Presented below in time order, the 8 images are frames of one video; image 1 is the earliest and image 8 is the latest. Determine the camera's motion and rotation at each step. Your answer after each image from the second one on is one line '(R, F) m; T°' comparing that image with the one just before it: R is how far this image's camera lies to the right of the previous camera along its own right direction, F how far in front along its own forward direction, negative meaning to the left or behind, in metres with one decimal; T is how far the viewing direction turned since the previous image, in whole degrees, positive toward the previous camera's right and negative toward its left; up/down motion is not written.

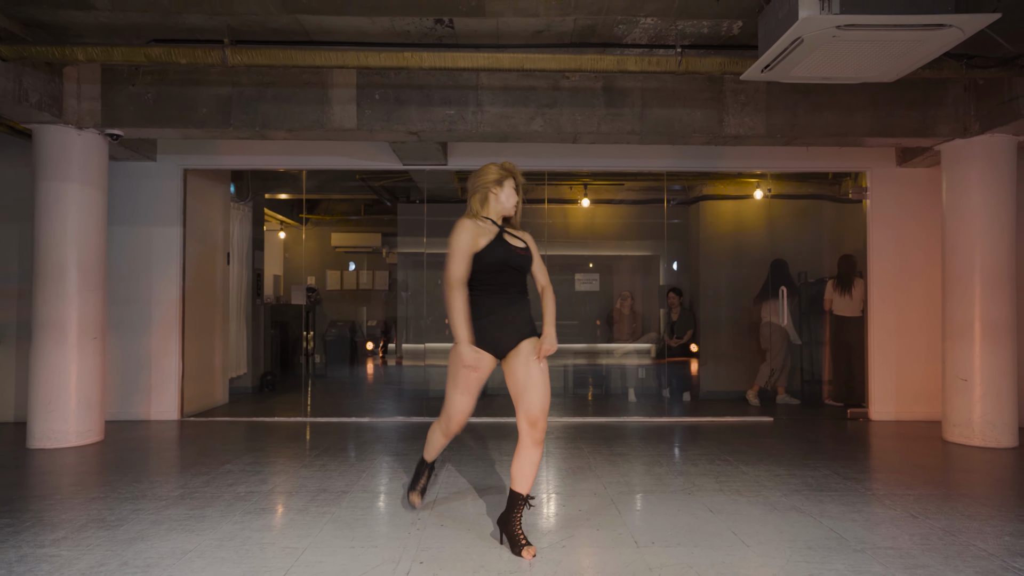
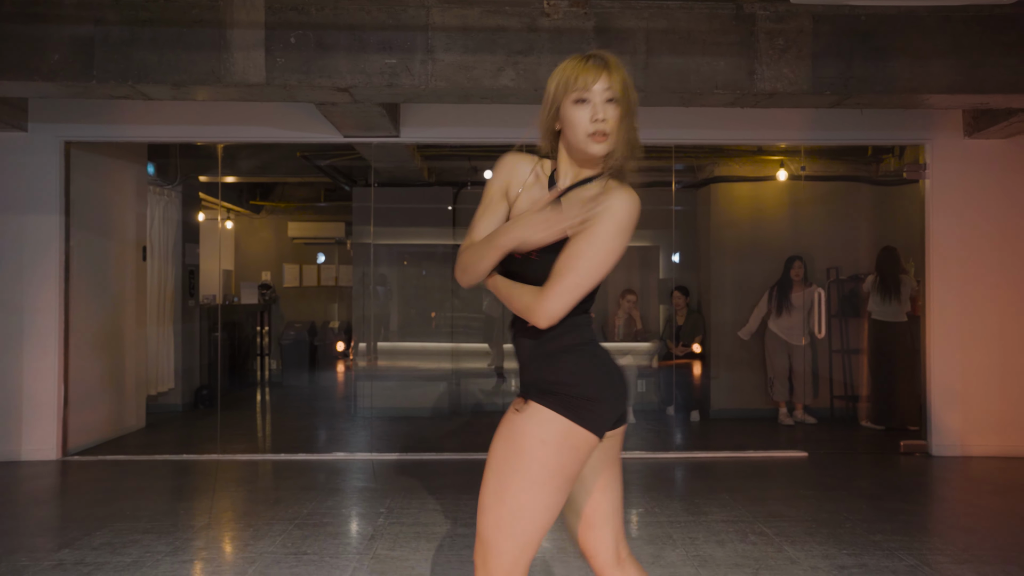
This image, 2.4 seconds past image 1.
(+0.2, +1.5) m; 0°
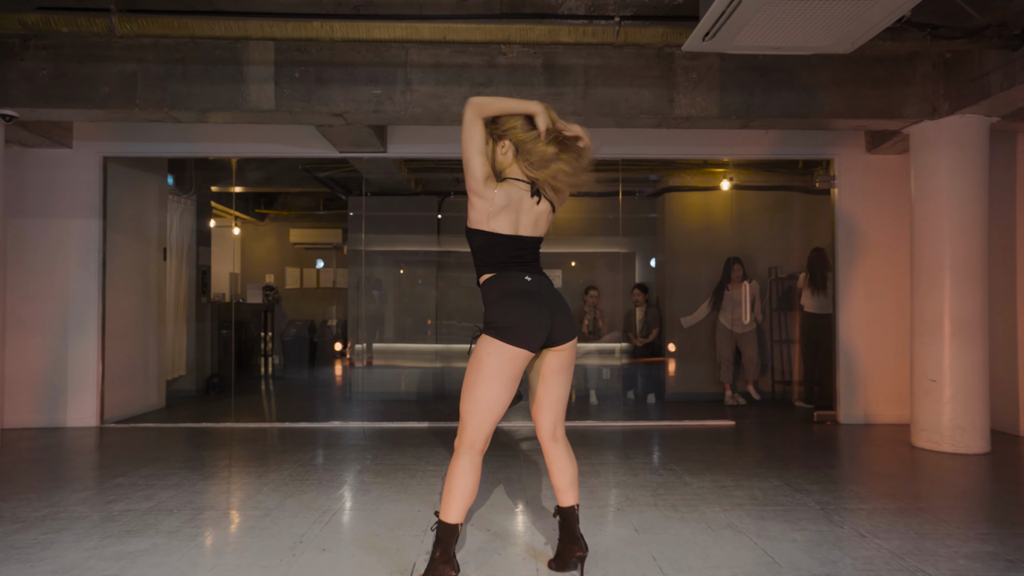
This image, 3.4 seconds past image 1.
(+0.3, -1.0) m; 0°
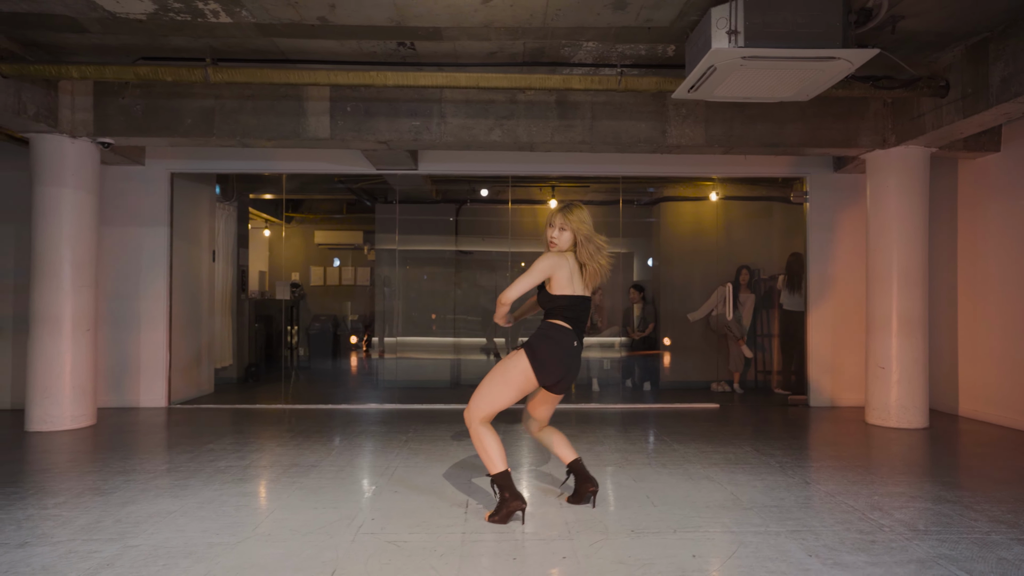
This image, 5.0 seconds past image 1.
(-0.2, -1.0) m; 0°
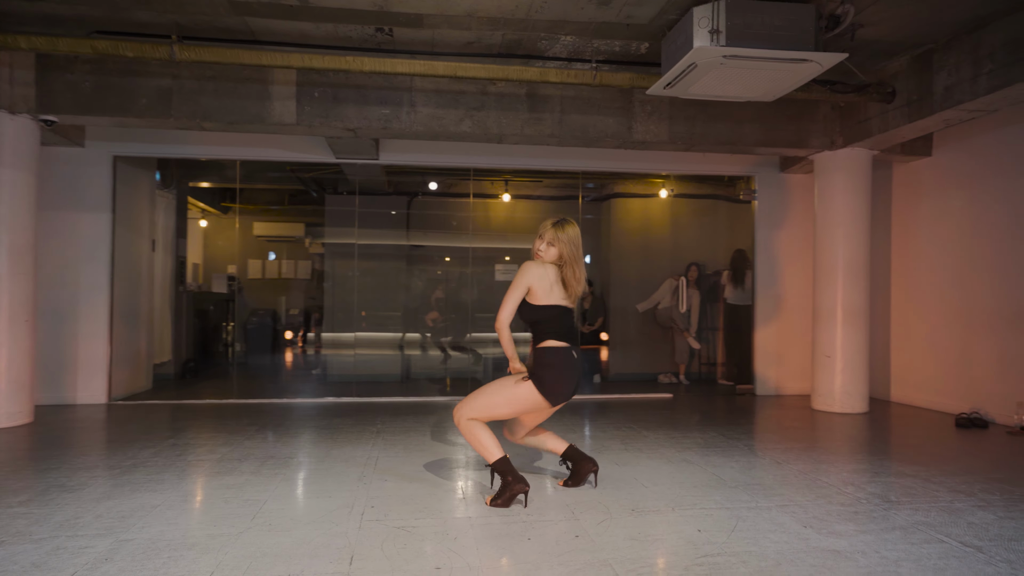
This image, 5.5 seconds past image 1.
(-0.4, 0.0) m; +6°
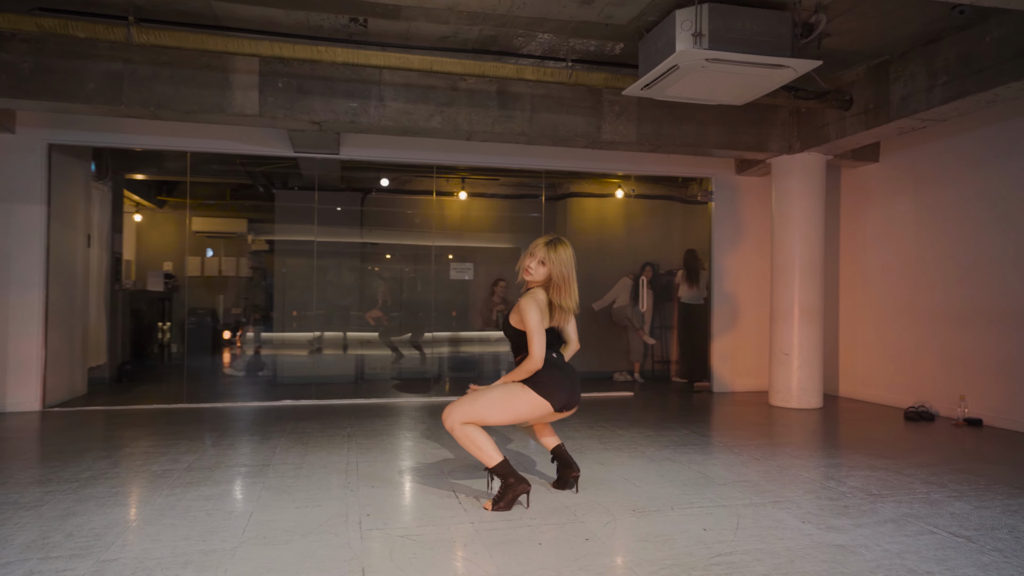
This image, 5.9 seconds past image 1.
(-0.4, +0.1) m; +6°
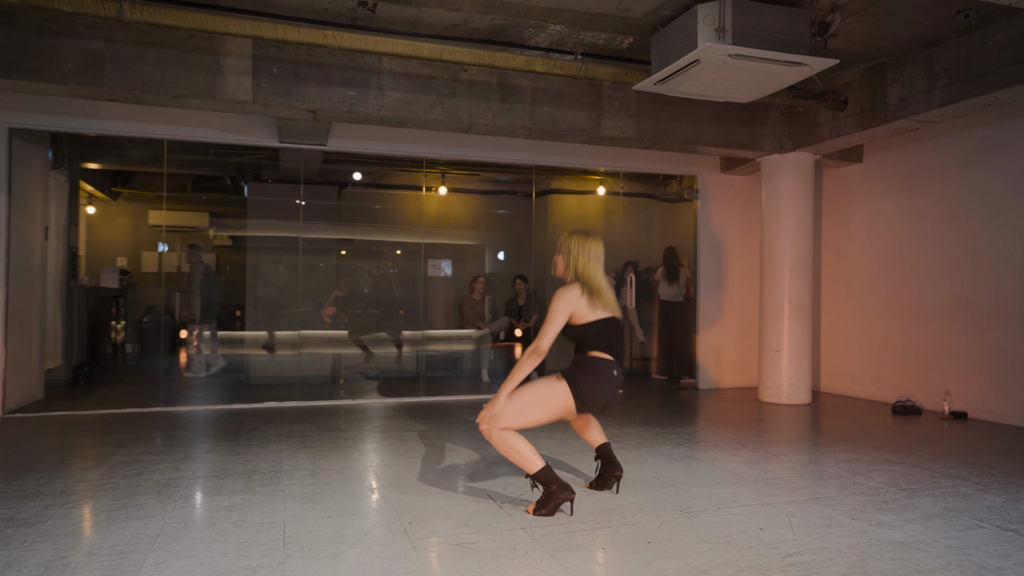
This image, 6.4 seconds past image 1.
(-0.5, +0.2) m; +5°
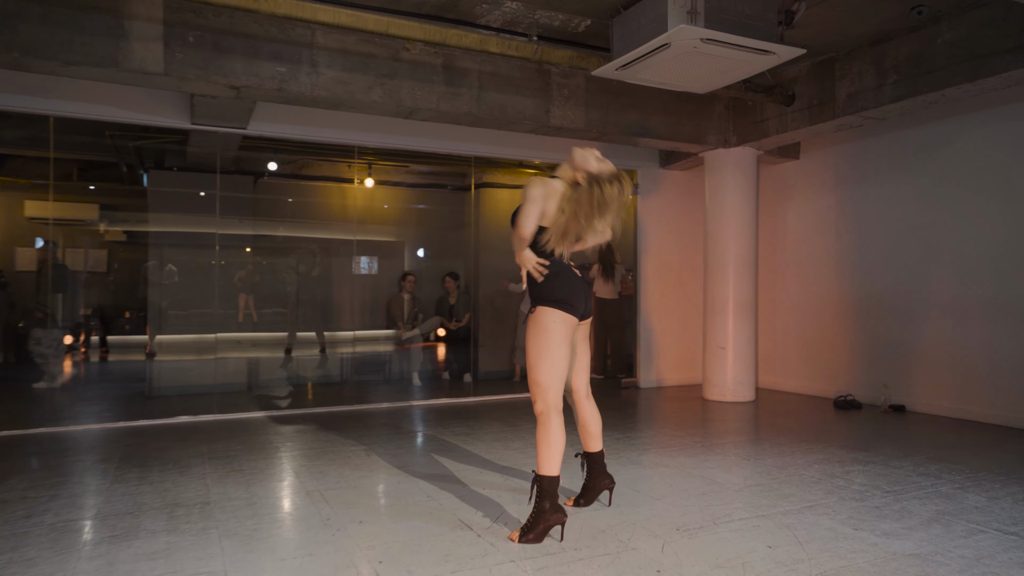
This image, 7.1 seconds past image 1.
(-0.3, +0.4) m; +8°
